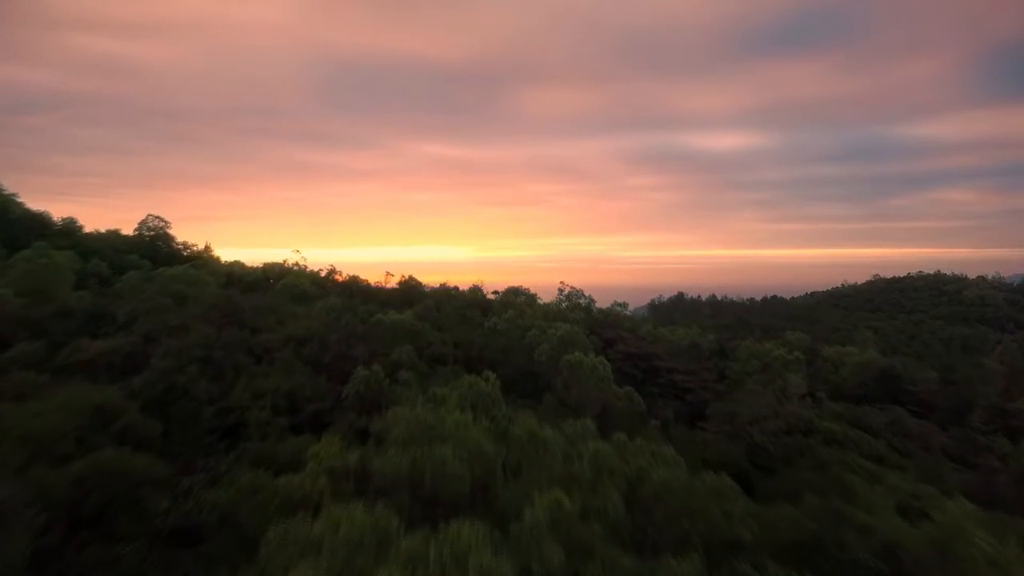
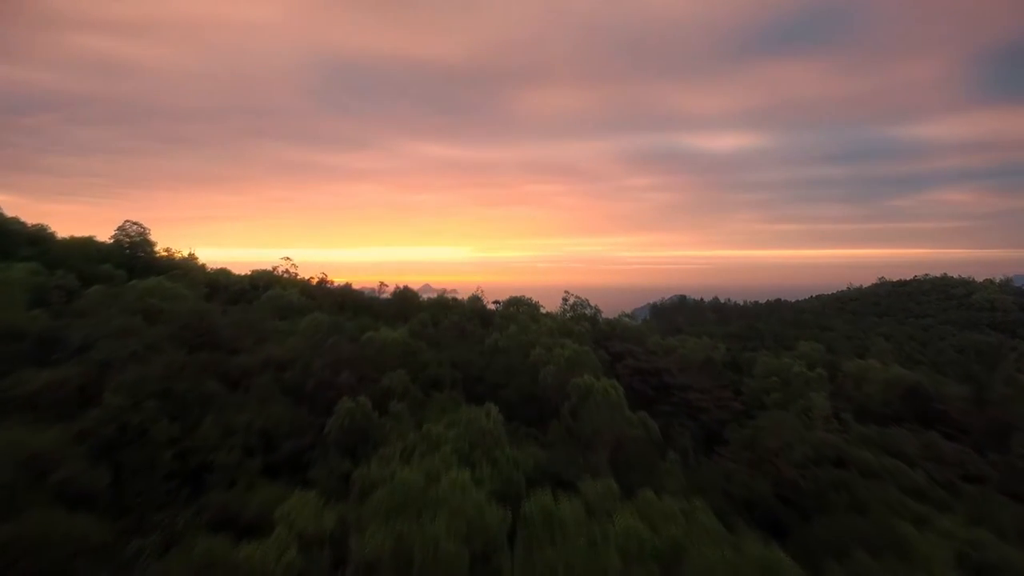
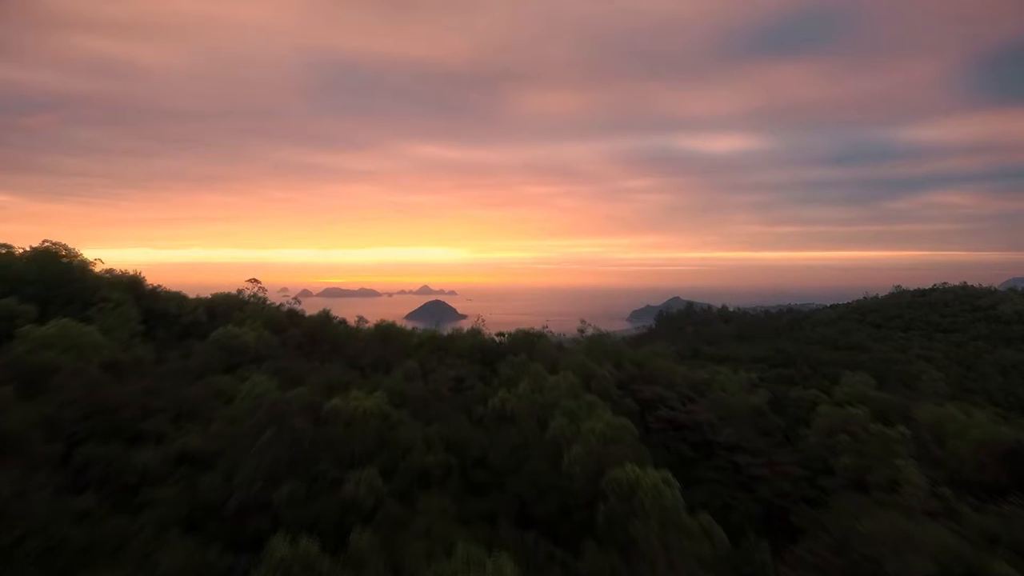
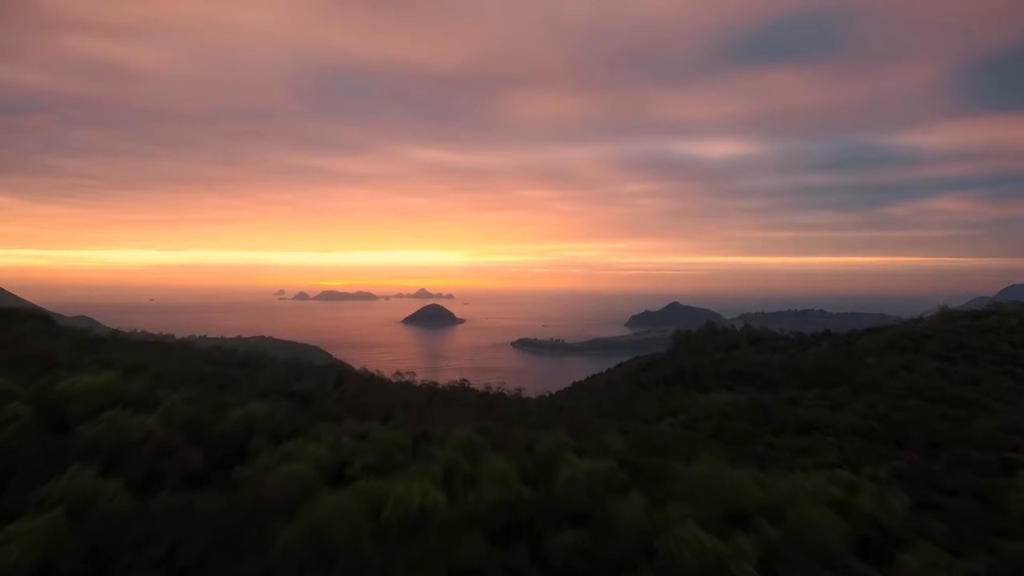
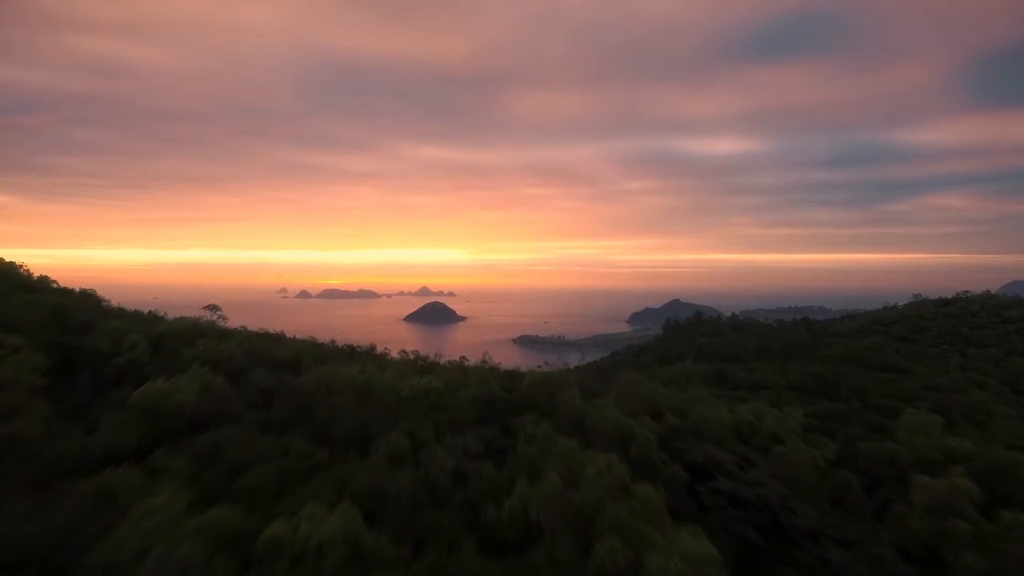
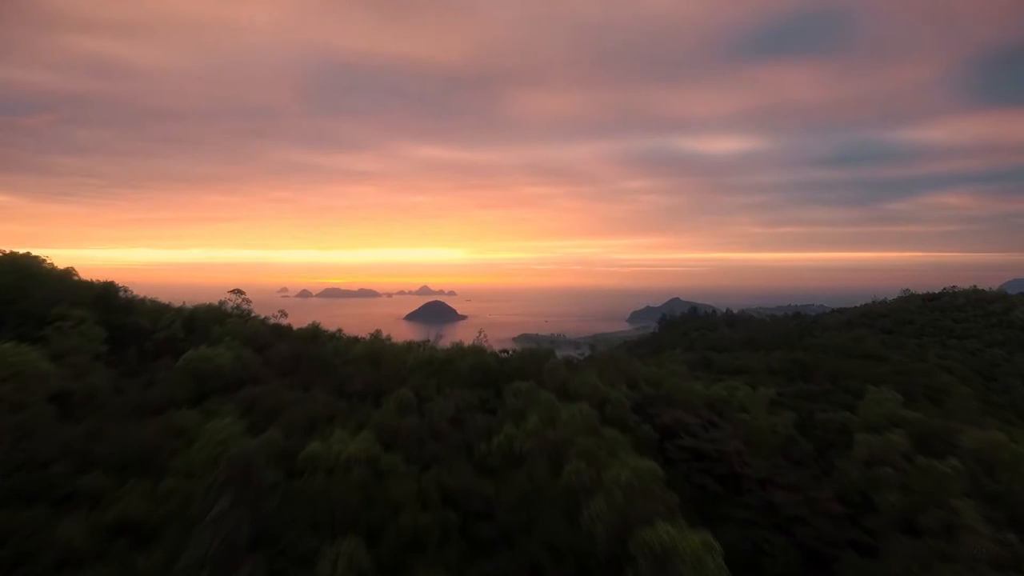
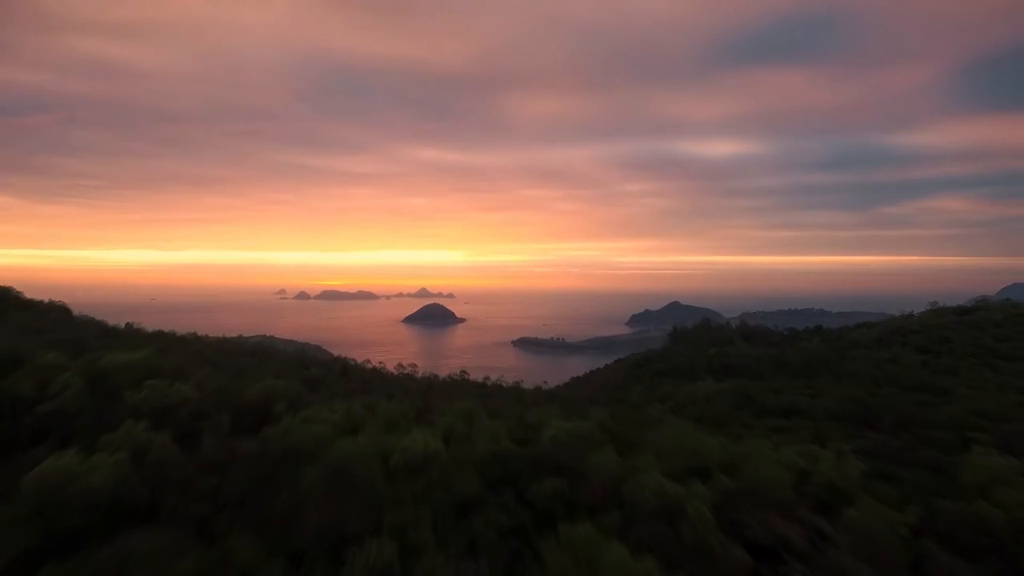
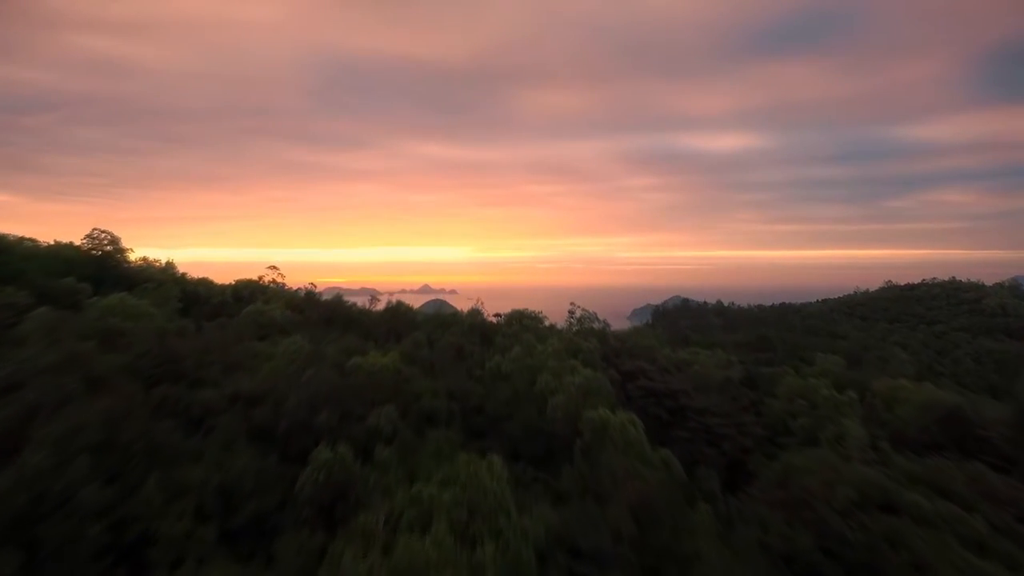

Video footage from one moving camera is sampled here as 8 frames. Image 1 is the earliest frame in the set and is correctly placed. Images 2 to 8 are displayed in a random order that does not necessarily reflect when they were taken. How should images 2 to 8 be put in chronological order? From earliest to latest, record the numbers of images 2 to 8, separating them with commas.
2, 8, 3, 6, 5, 7, 4
